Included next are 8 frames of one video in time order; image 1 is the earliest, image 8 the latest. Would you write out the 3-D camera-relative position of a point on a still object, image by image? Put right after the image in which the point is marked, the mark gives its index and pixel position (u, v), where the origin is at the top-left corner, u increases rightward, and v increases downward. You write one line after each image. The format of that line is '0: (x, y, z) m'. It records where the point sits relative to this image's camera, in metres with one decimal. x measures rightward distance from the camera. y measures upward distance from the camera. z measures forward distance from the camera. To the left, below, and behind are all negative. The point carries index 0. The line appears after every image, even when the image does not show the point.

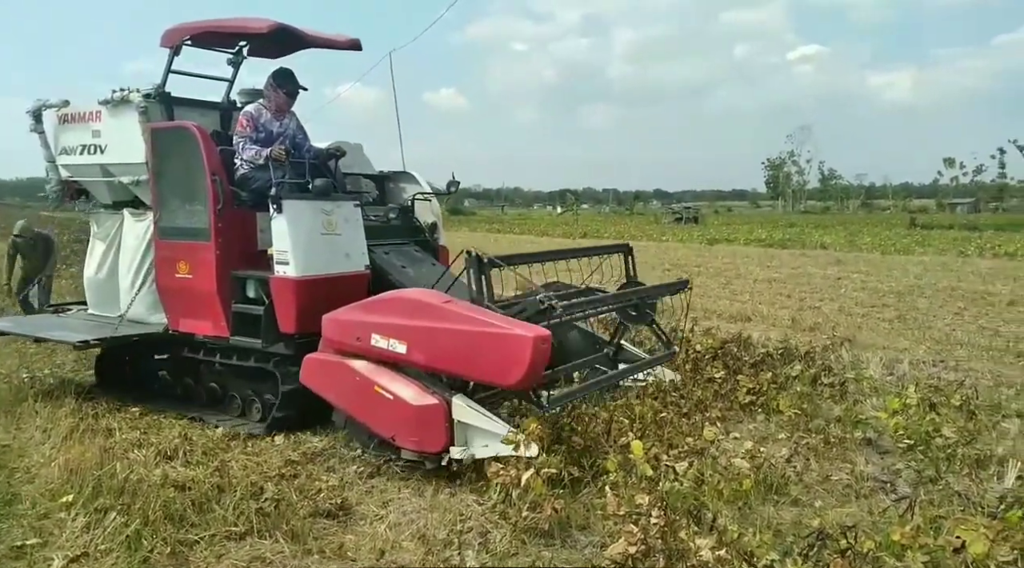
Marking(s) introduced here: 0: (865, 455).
0: (+1.8, -1.1, +4.4) m
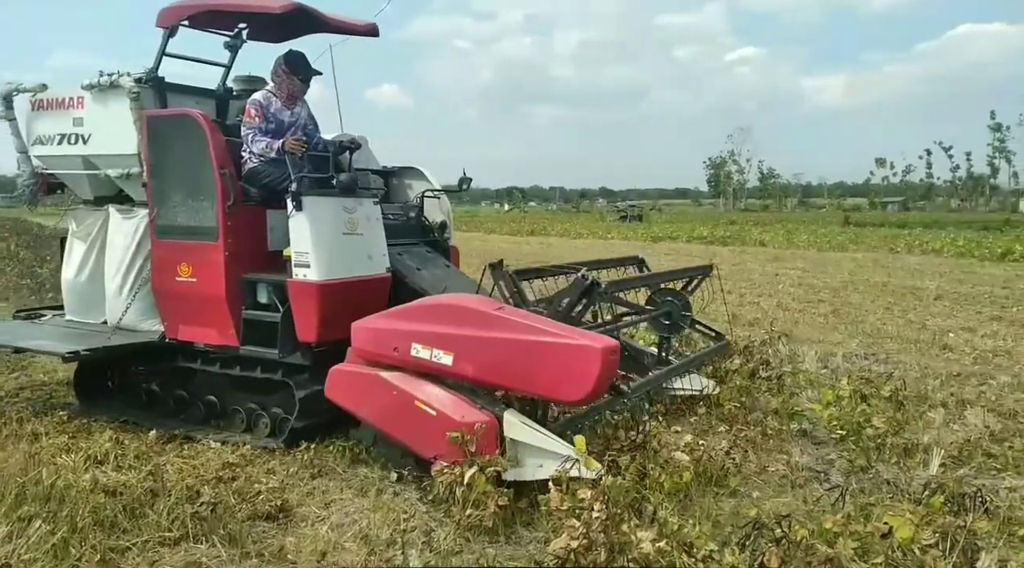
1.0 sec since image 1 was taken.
0: (+1.8, -1.0, +4.6) m
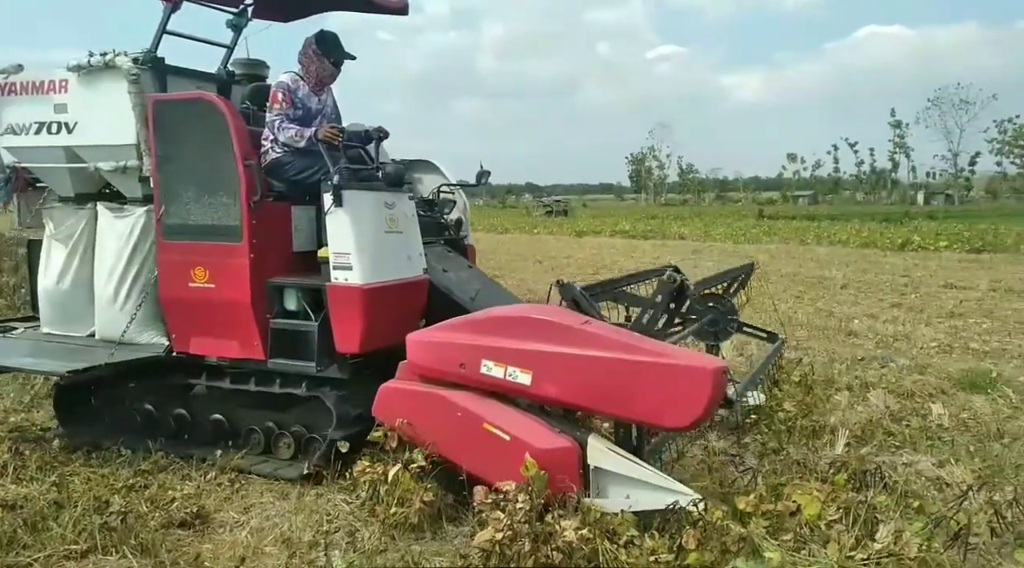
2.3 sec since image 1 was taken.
0: (+1.3, -1.0, +4.8) m
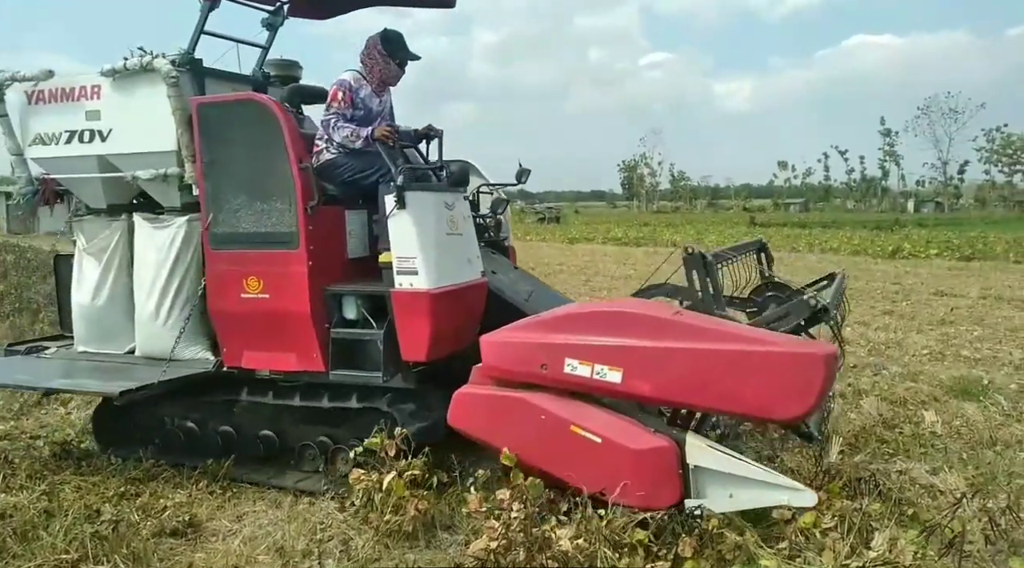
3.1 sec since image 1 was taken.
0: (+1.3, -1.0, +4.8) m
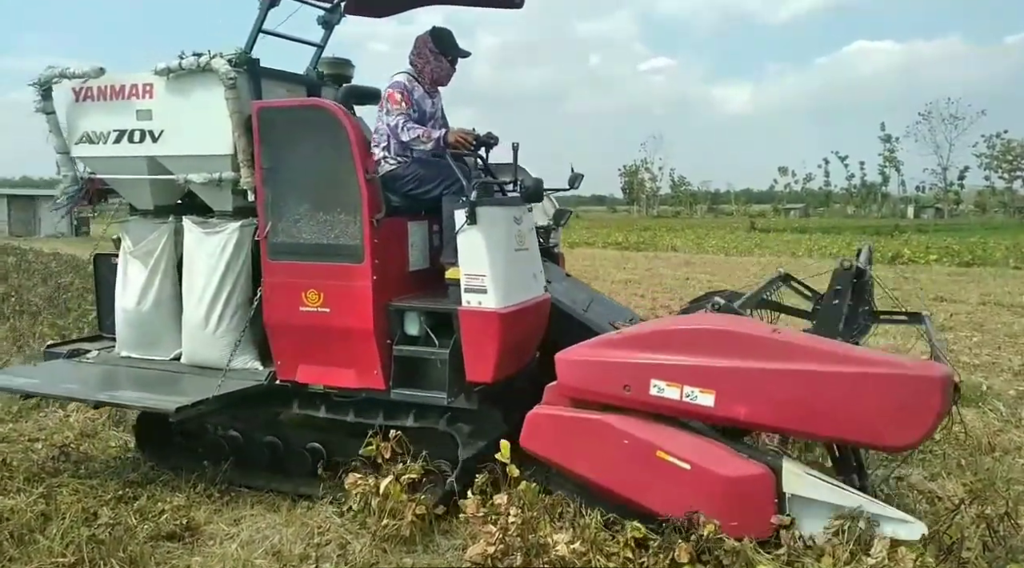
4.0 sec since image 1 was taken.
0: (+1.9, -1.1, +4.6) m
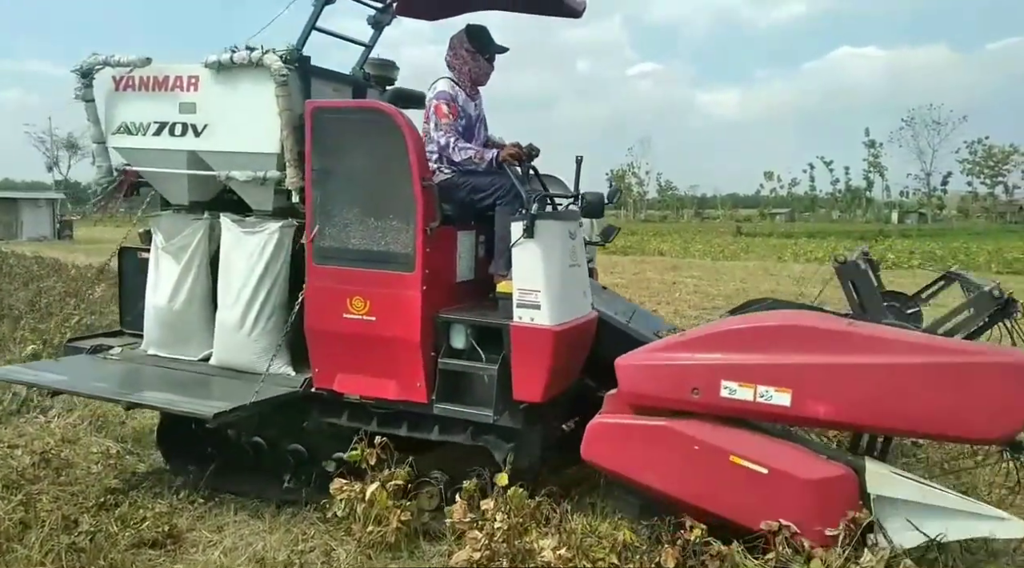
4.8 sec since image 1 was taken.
0: (+2.1, -1.1, +4.5) m
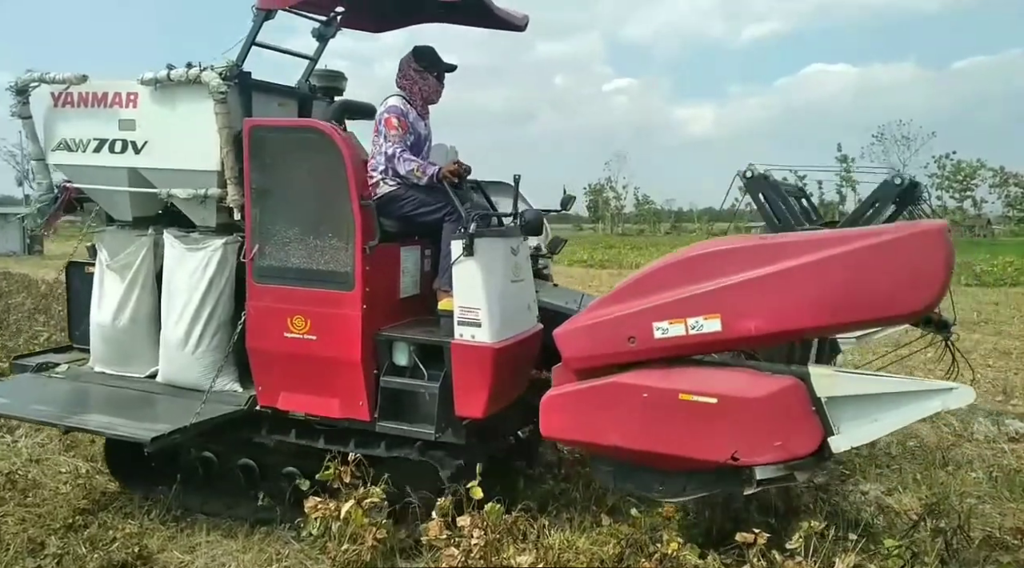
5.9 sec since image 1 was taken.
0: (+1.8, -1.2, +4.5) m
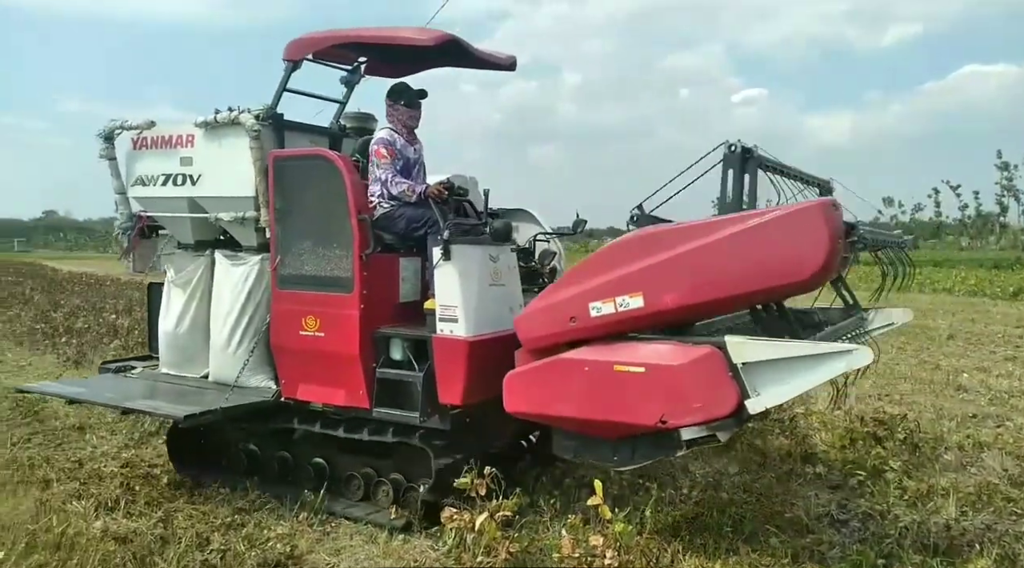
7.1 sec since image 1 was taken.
0: (+1.9, -1.3, +4.6) m
